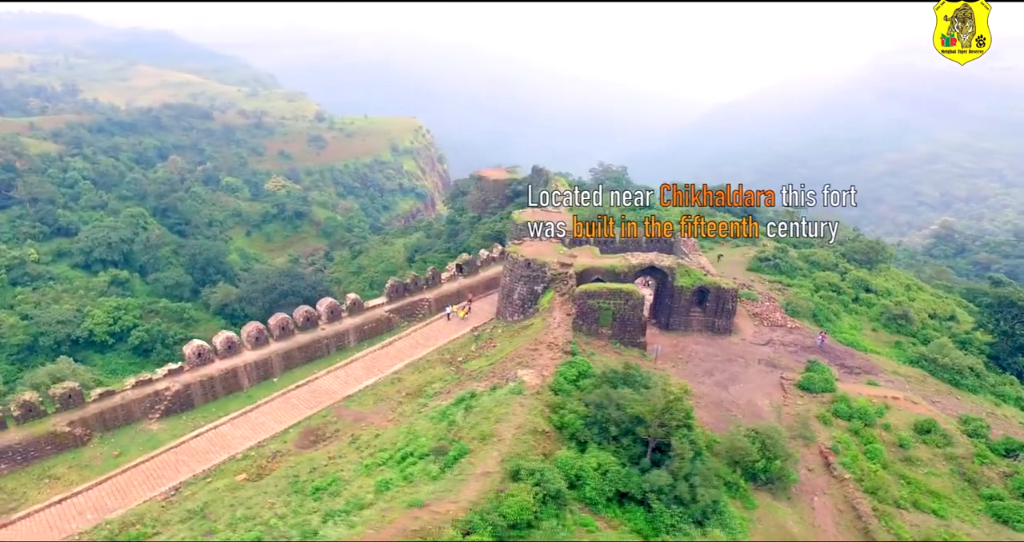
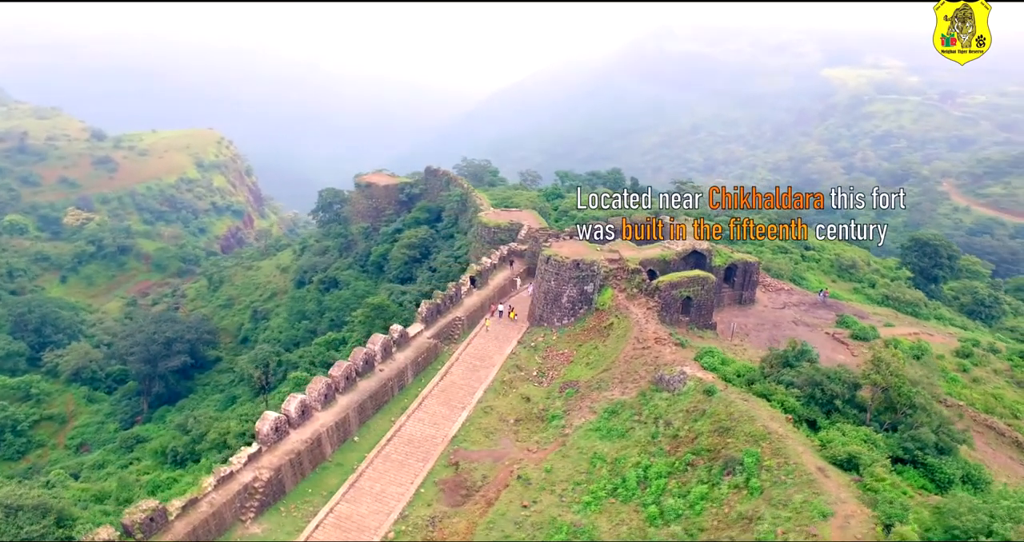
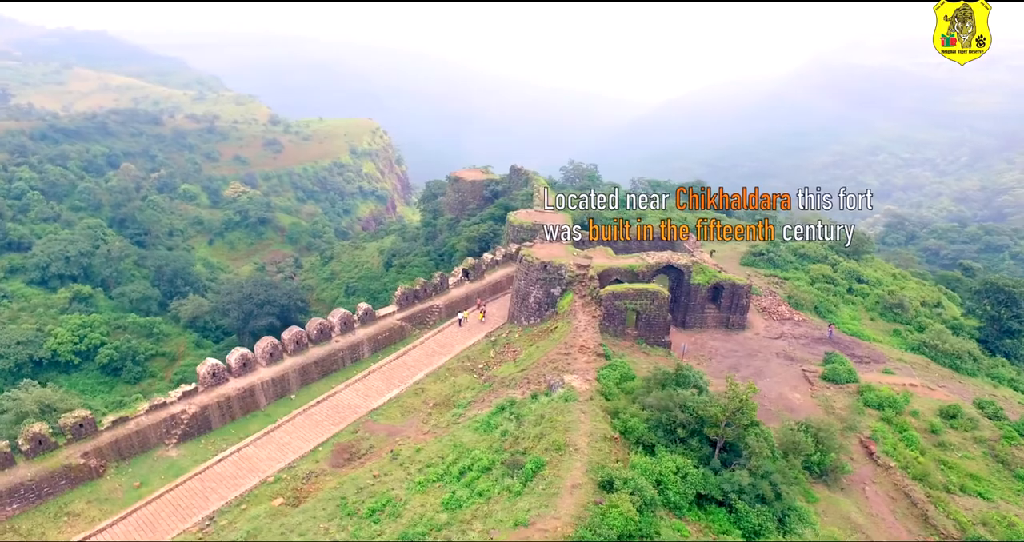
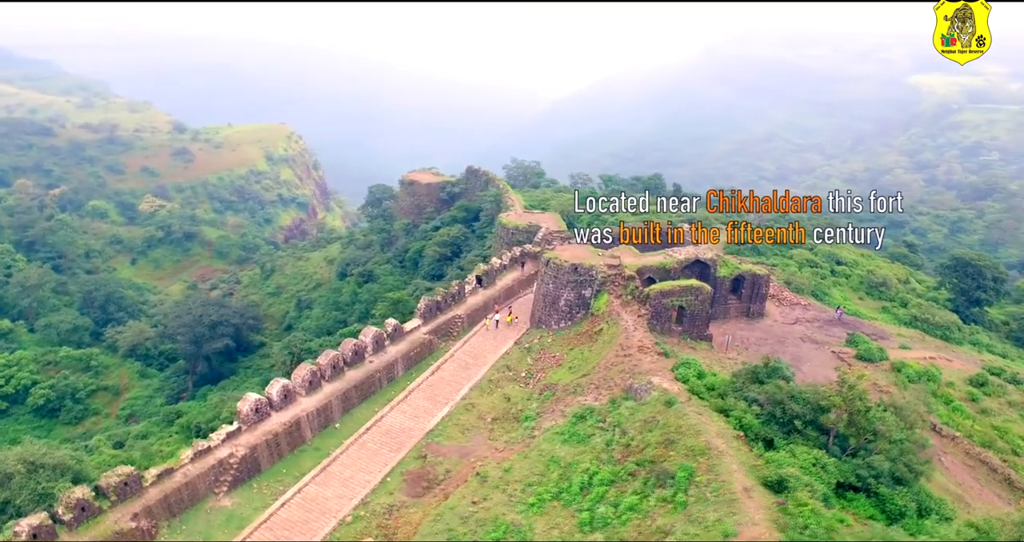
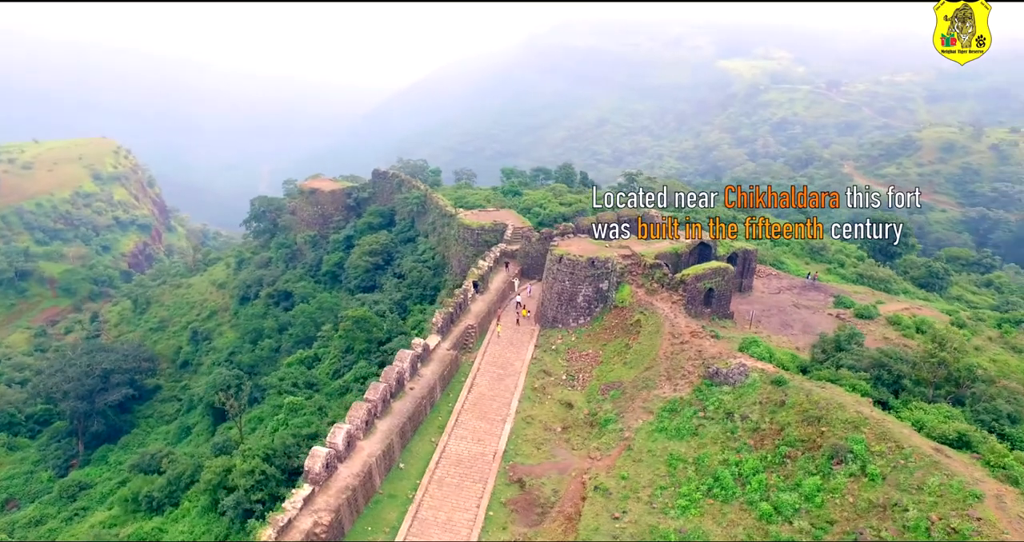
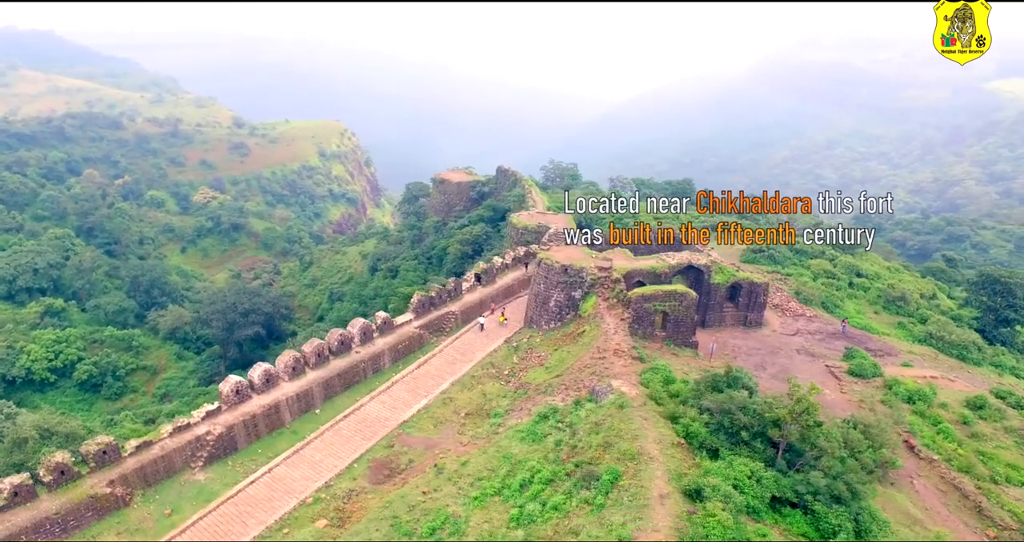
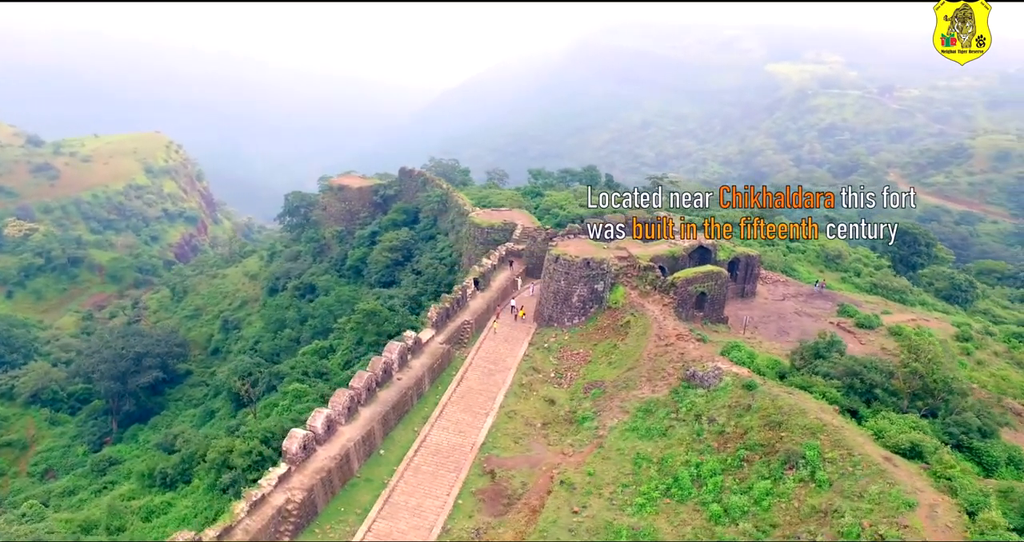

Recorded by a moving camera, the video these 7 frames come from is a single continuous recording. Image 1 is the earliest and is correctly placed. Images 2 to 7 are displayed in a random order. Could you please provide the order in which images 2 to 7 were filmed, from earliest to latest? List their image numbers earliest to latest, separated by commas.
3, 6, 4, 2, 7, 5
